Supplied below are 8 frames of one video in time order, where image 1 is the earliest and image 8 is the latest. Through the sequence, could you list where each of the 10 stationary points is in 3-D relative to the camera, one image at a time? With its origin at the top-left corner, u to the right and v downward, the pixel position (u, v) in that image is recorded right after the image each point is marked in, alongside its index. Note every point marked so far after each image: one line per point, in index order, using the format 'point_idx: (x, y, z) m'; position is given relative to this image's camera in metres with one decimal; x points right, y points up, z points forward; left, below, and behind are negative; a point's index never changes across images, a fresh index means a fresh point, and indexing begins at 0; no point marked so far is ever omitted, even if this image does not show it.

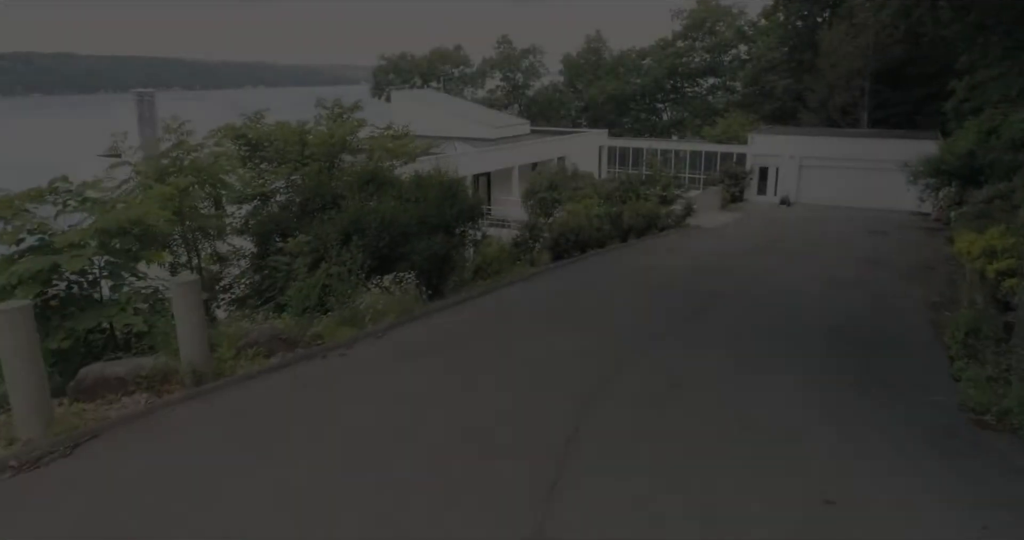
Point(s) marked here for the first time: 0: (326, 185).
0: (-3.1, +1.4, +11.8) m
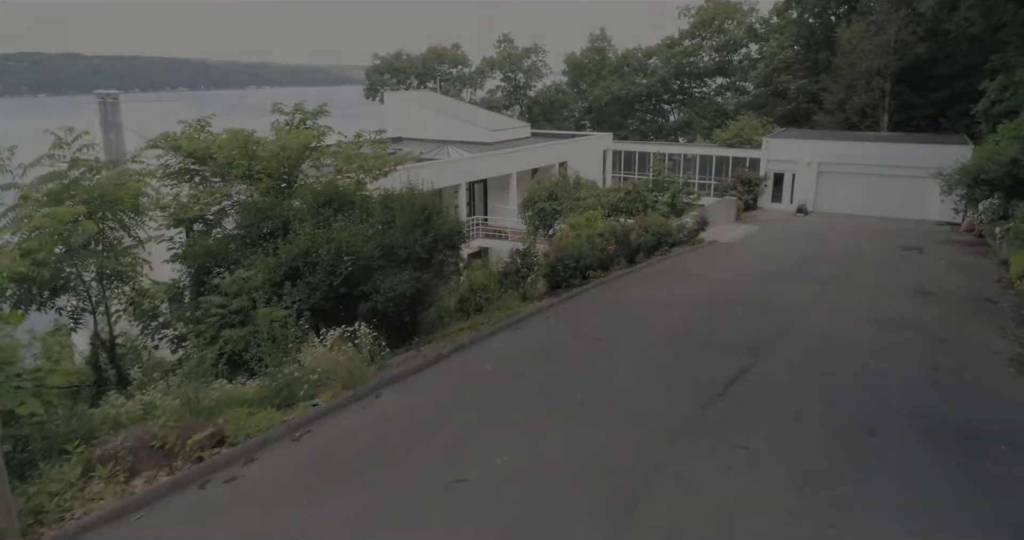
0: (-3.3, +0.9, +9.9) m
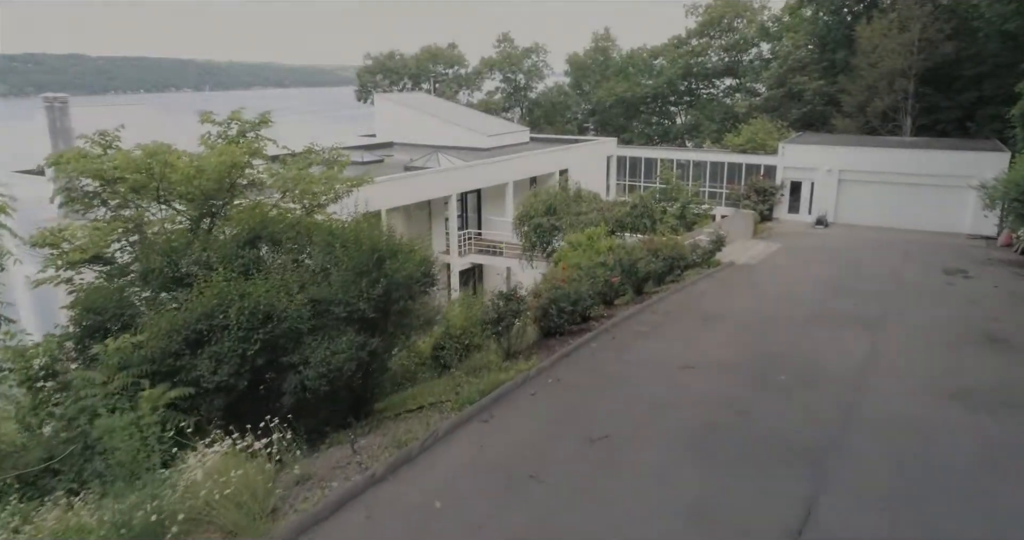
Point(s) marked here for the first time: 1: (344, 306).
0: (-3.5, +0.3, +7.7) m
1: (-1.7, -0.4, +7.0) m
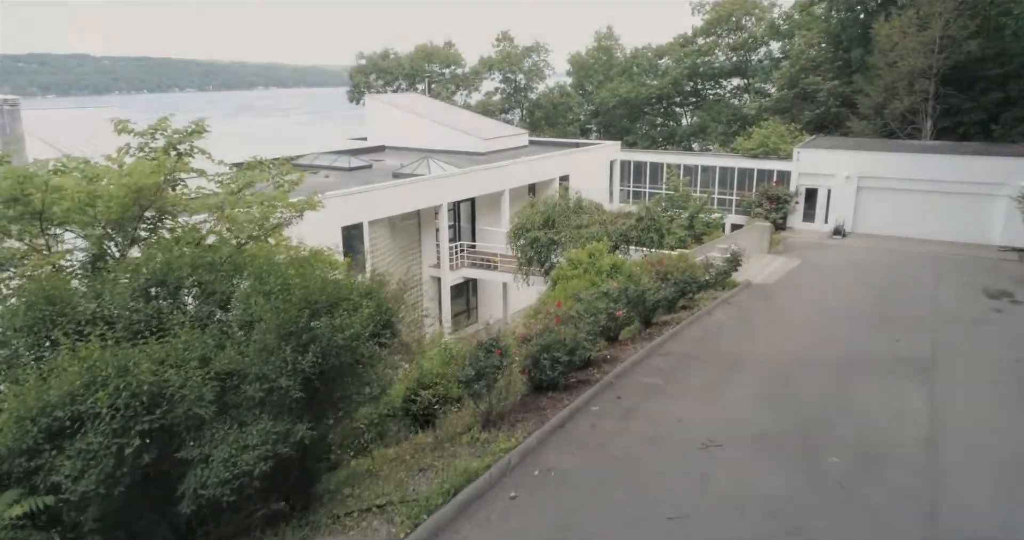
0: (-3.7, -0.2, +6.0) m
1: (-1.9, -0.8, +5.3) m
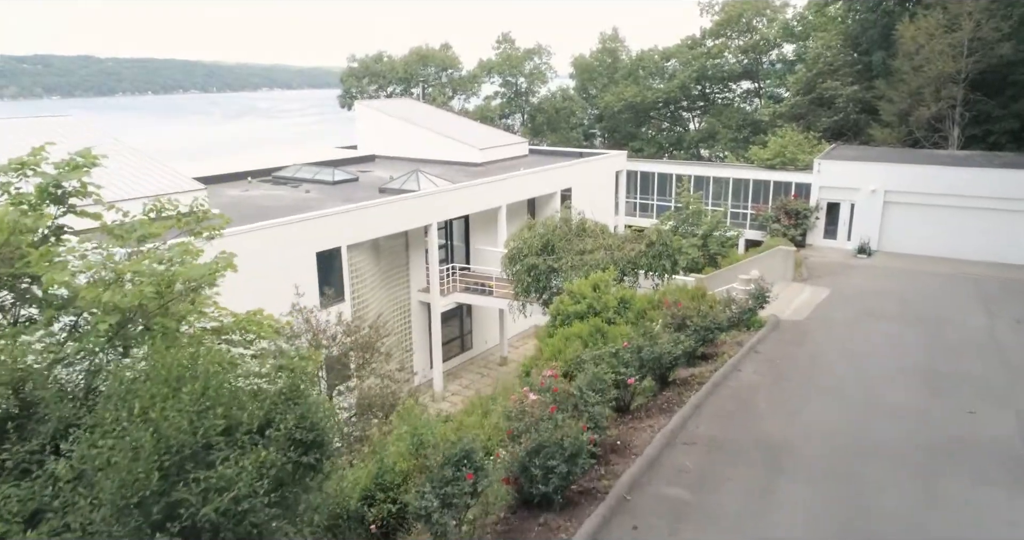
0: (-3.9, -0.9, +4.1) m
1: (-2.0, -1.5, +3.3) m
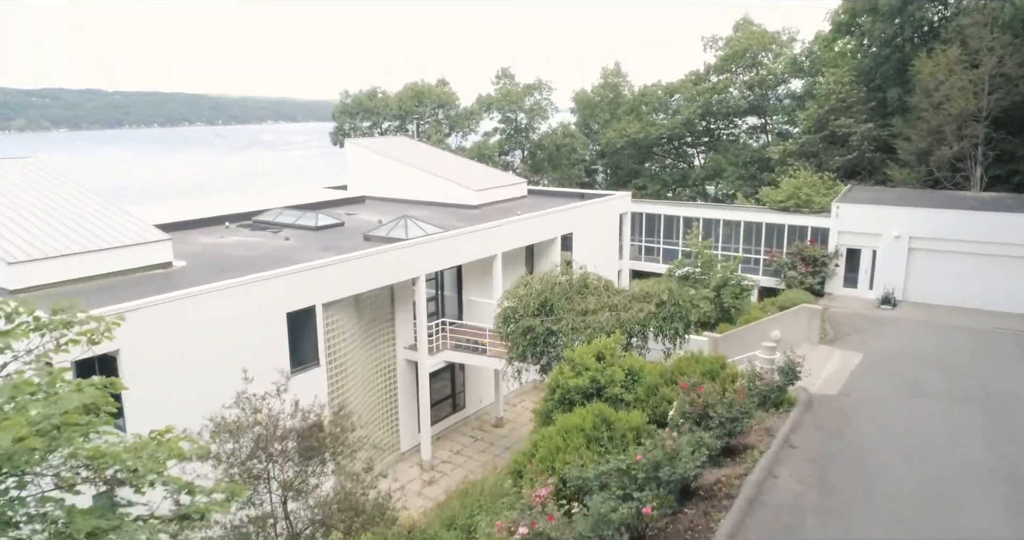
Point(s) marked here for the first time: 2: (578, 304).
0: (-4.1, -1.6, +2.3) m
1: (-2.2, -2.3, +1.5) m
2: (+1.4, -0.7, +15.0) m
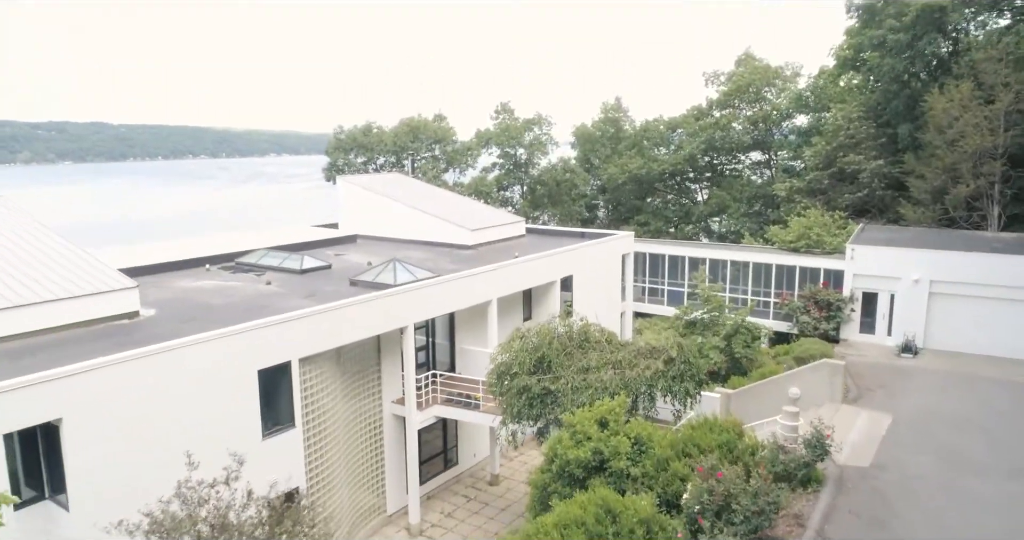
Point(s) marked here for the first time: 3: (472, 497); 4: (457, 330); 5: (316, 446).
0: (-4.2, -2.1, +0.9) m
1: (-2.4, -2.7, +0.1) m
2: (+1.3, -1.7, +13.7) m
3: (-1.1, -6.2, +19.3) m
4: (-1.5, -1.6, +19.7) m
5: (-4.2, -3.8, +15.3) m
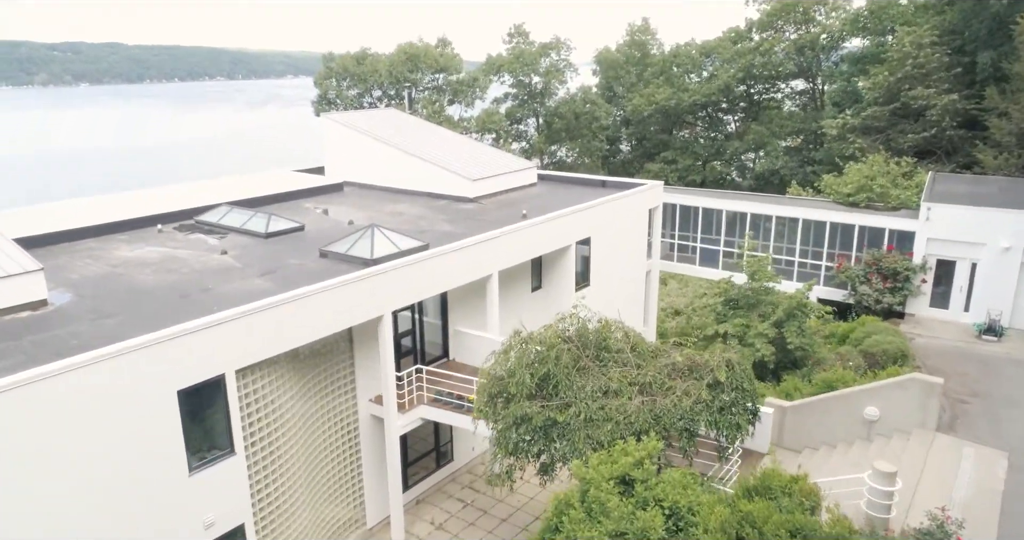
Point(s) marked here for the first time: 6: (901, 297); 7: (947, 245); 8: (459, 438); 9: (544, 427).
0: (-4.6, -3.3, -2.1) m
1: (-2.8, -3.9, -2.9) m
2: (+1.2, -1.6, +10.4) m
3: (-1.0, -5.4, +16.6) m
4: (-1.4, -0.8, +16.5) m
5: (-4.2, -3.4, +12.3) m
6: (+10.4, -0.7, +19.0) m
7: (+11.5, +0.7, +18.8) m
8: (-1.3, -4.2, +17.7) m
9: (+0.5, -2.3, +10.2) m
